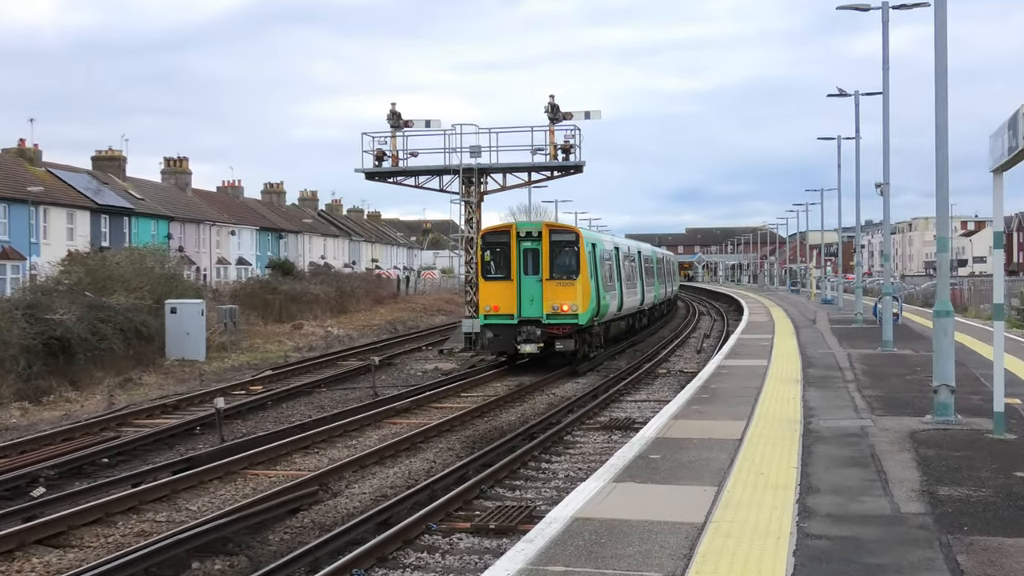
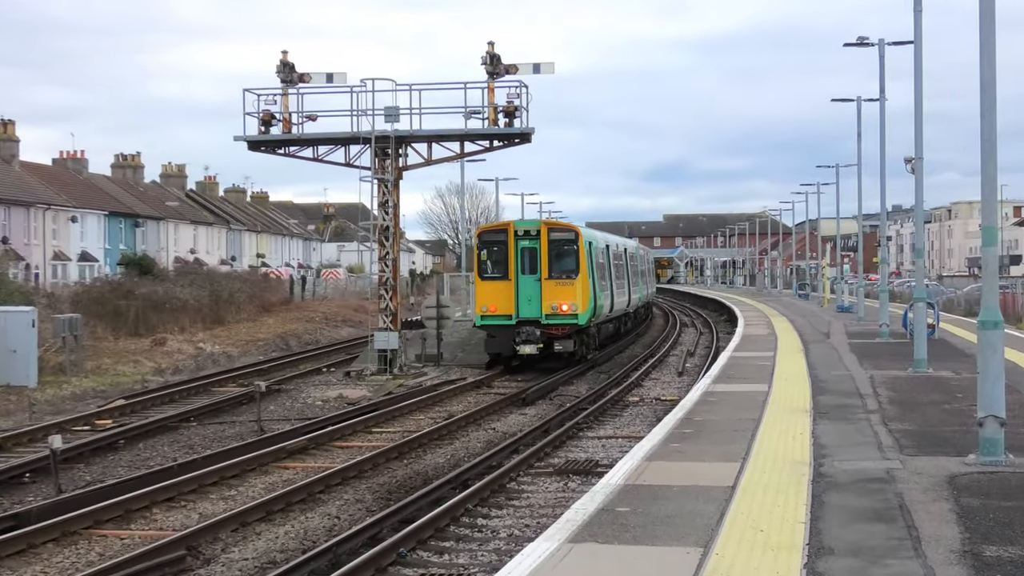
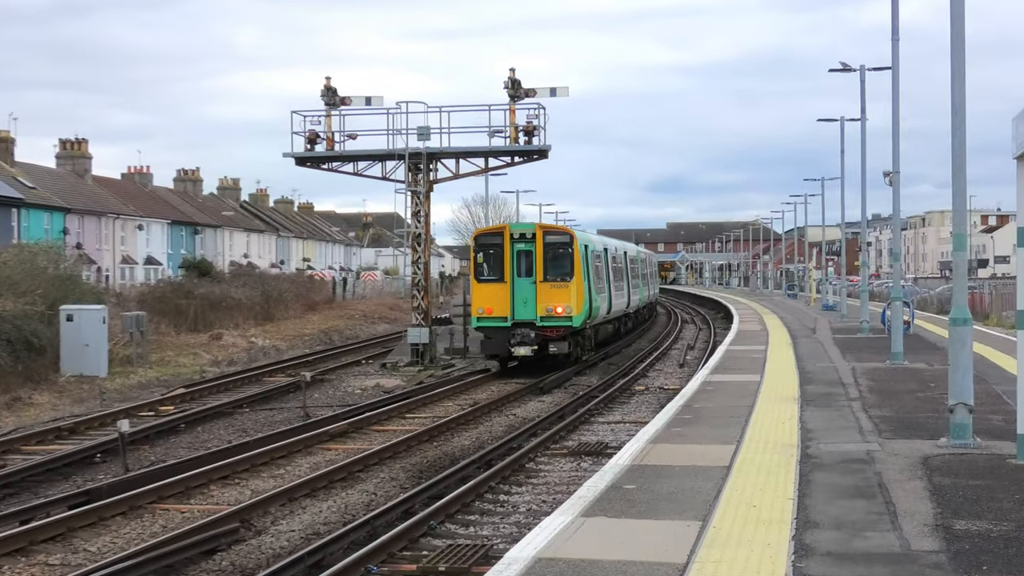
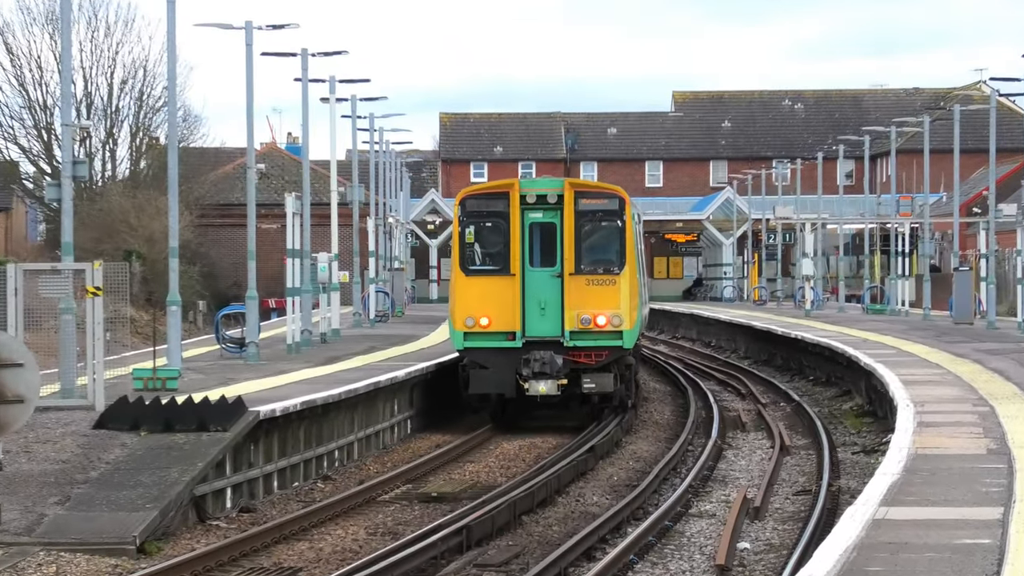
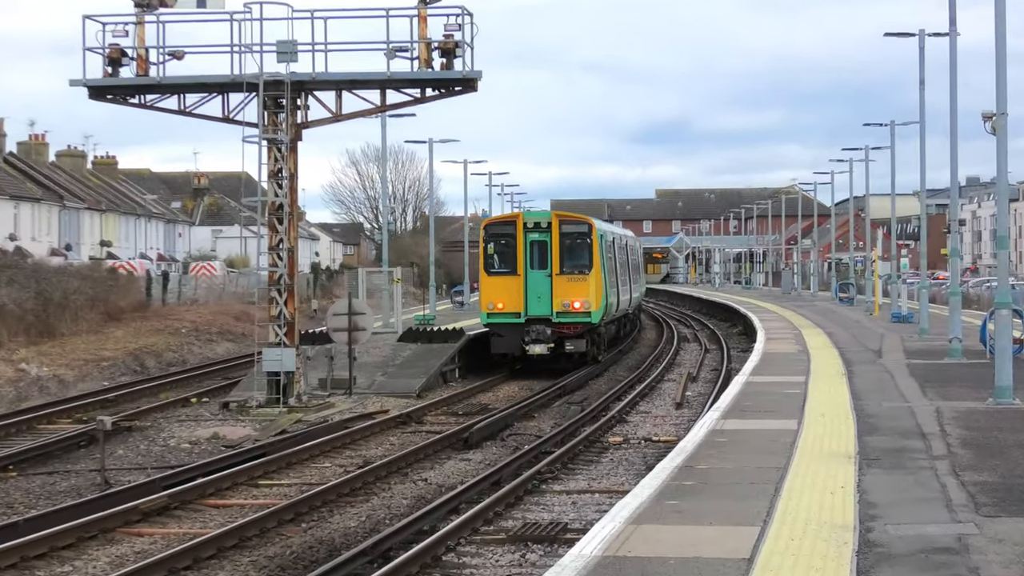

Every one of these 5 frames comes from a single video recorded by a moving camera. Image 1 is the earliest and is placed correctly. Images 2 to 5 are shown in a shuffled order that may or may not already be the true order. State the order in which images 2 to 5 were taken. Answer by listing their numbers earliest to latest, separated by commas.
3, 2, 5, 4
